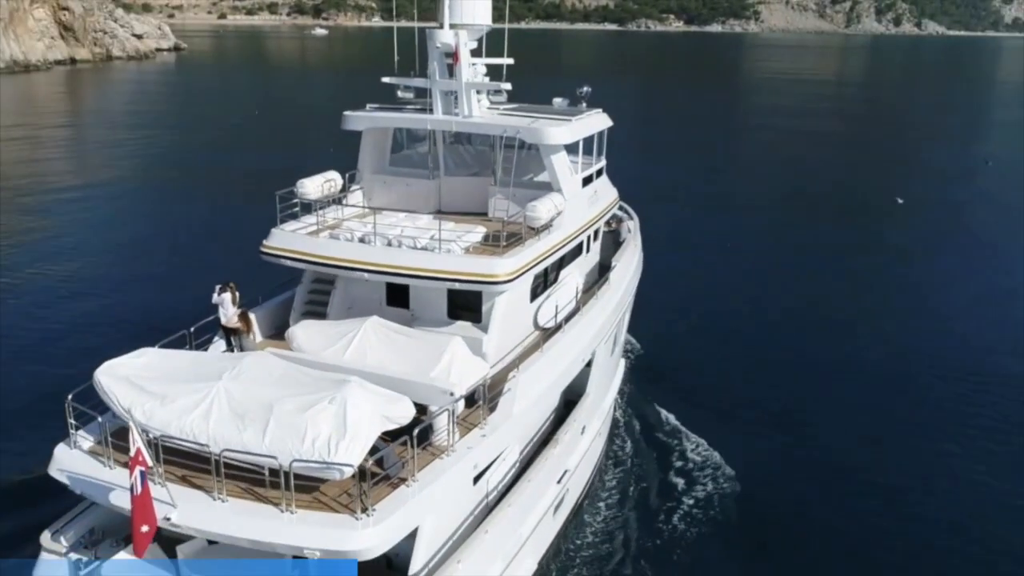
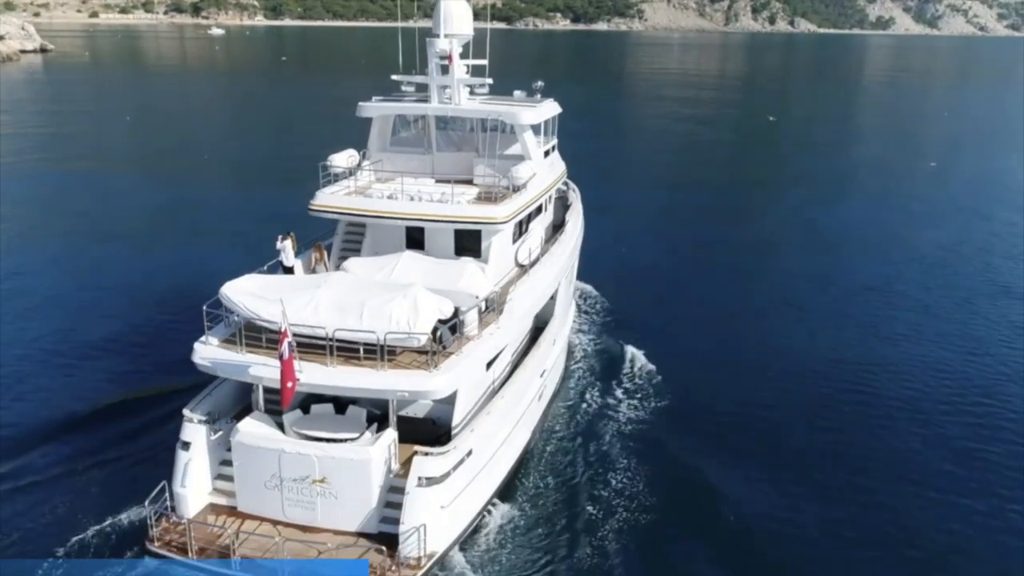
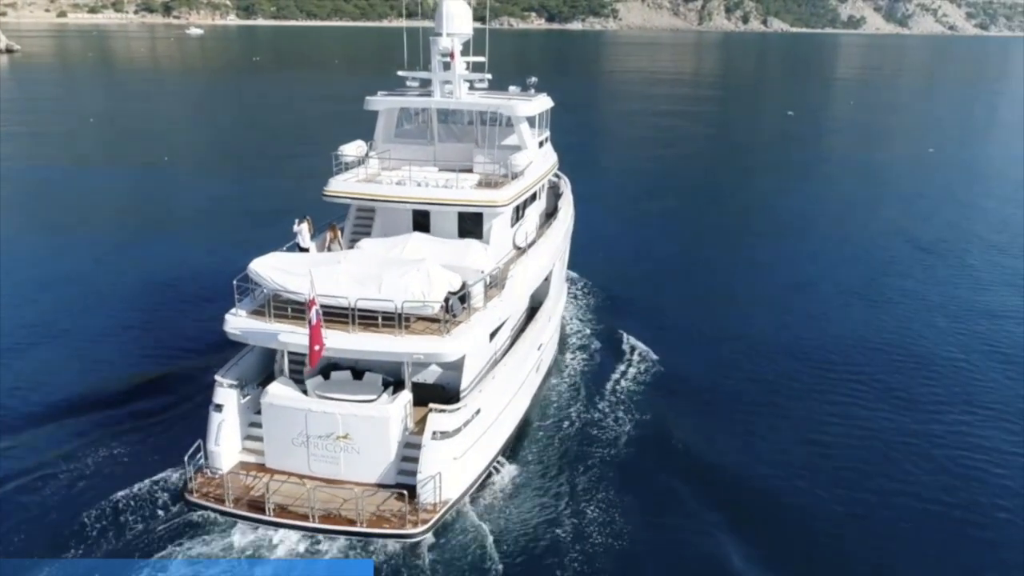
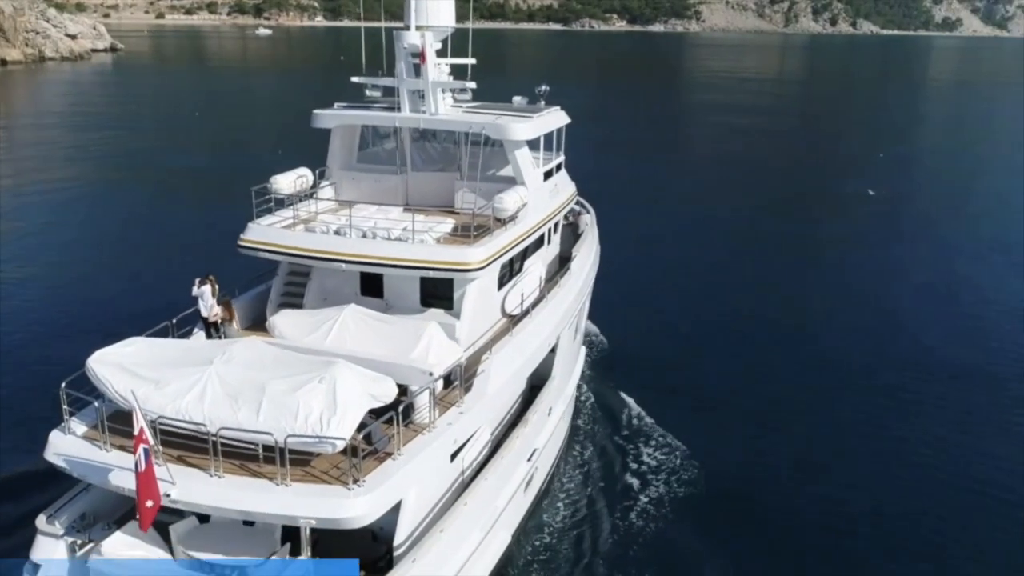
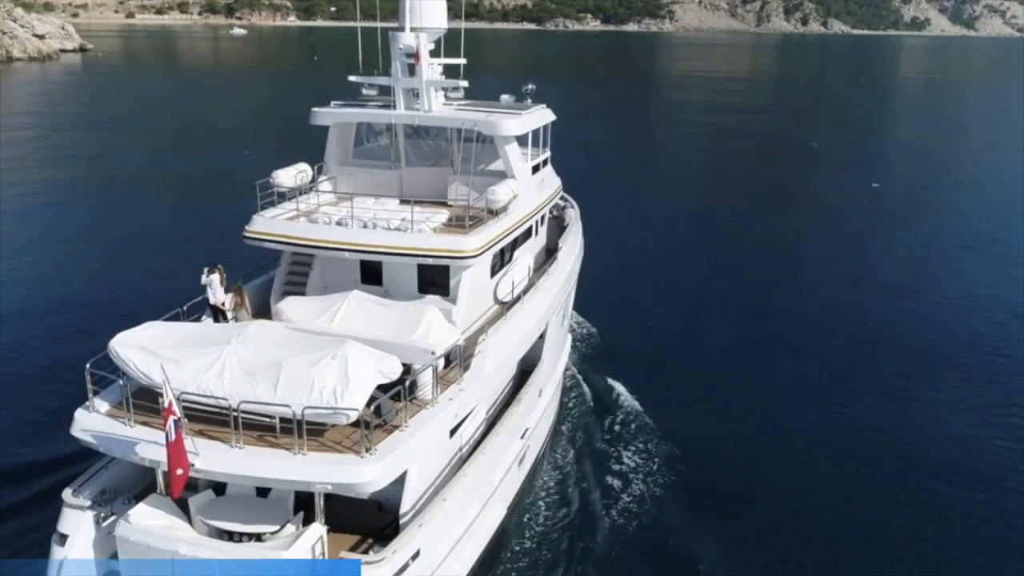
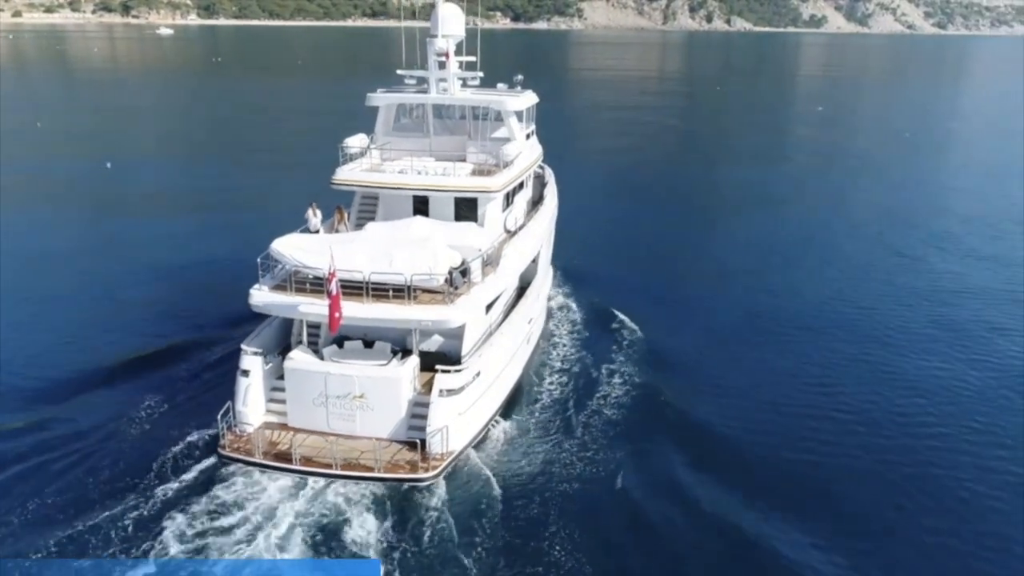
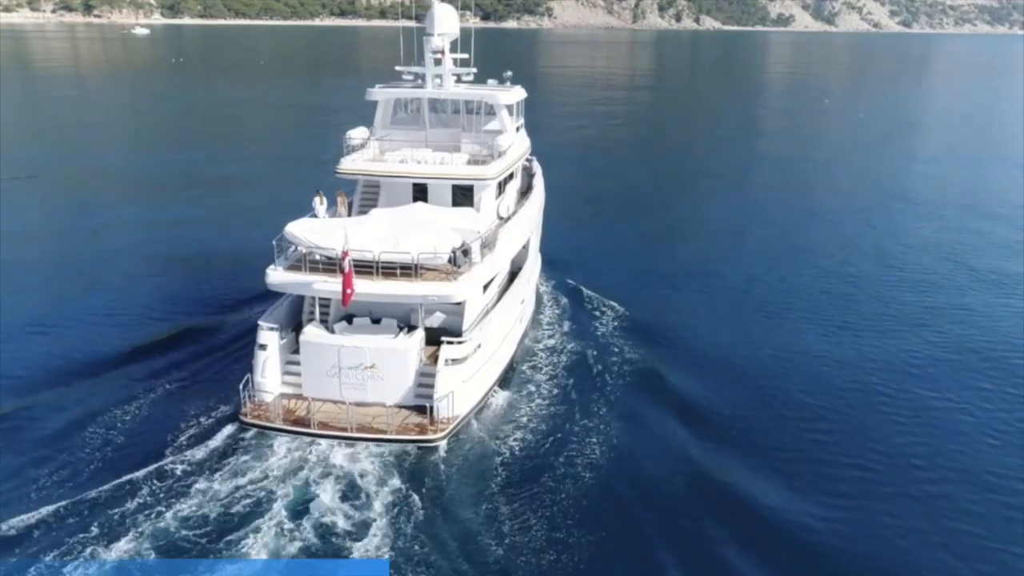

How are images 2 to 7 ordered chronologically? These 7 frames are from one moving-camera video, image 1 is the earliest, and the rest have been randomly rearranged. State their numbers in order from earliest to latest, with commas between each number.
4, 5, 2, 3, 6, 7
